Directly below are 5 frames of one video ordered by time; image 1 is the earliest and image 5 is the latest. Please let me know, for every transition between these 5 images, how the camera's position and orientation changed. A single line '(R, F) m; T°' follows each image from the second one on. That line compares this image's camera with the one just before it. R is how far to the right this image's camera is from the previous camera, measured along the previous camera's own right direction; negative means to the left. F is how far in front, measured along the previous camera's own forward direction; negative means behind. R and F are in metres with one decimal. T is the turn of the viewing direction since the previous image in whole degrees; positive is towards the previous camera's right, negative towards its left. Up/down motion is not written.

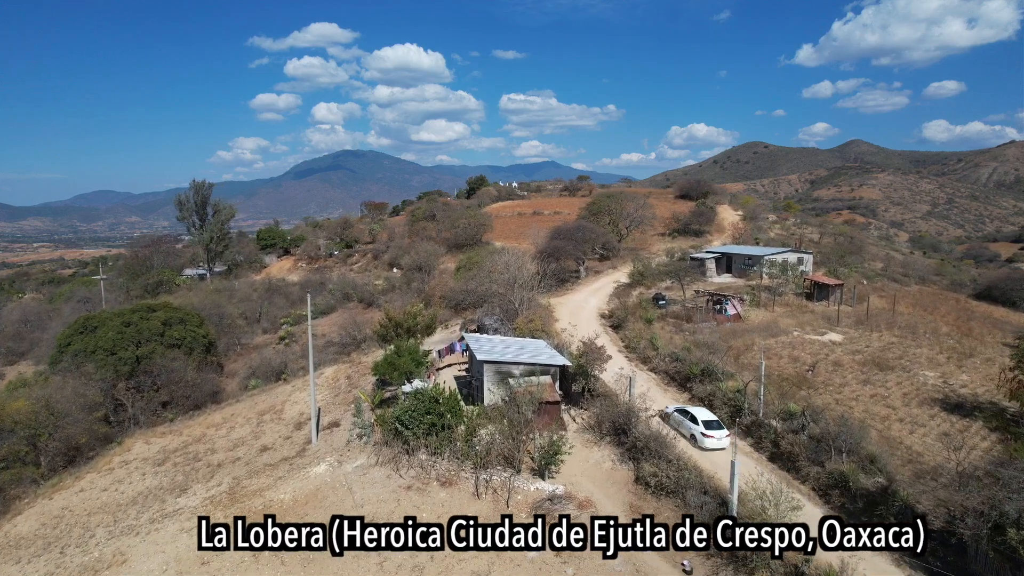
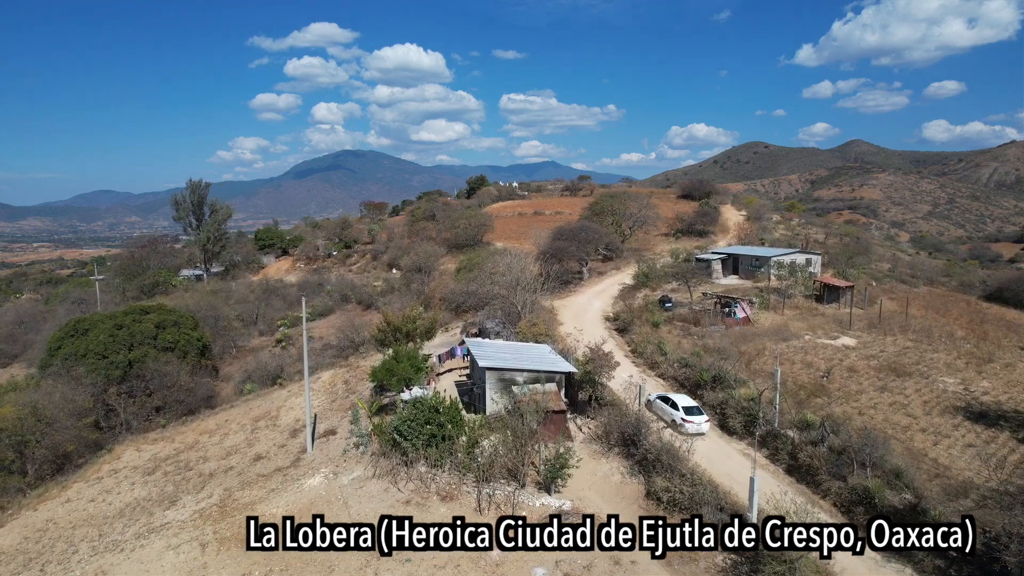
(-0.1, +0.7) m; 0°
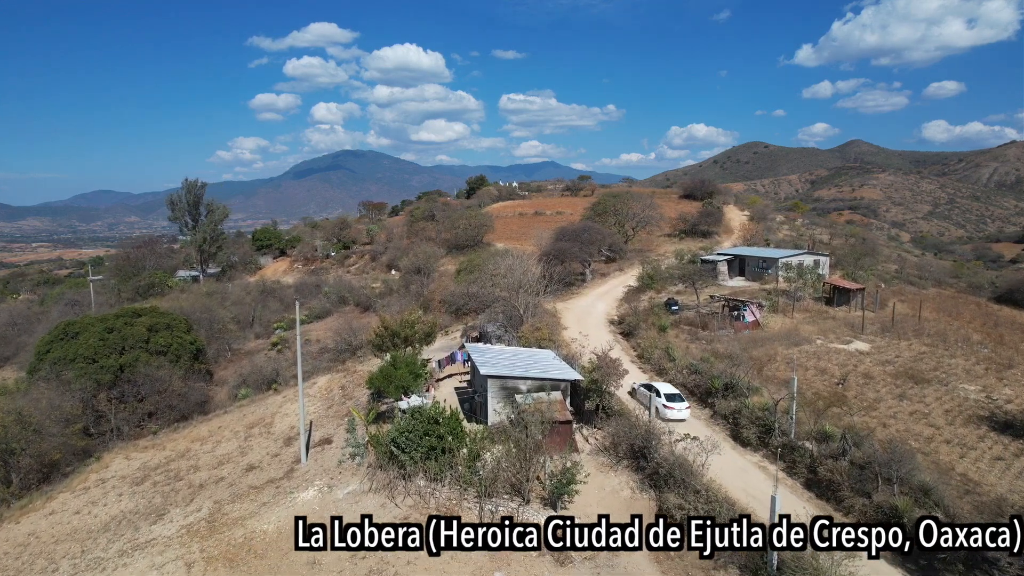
(-0.1, +0.7) m; 0°
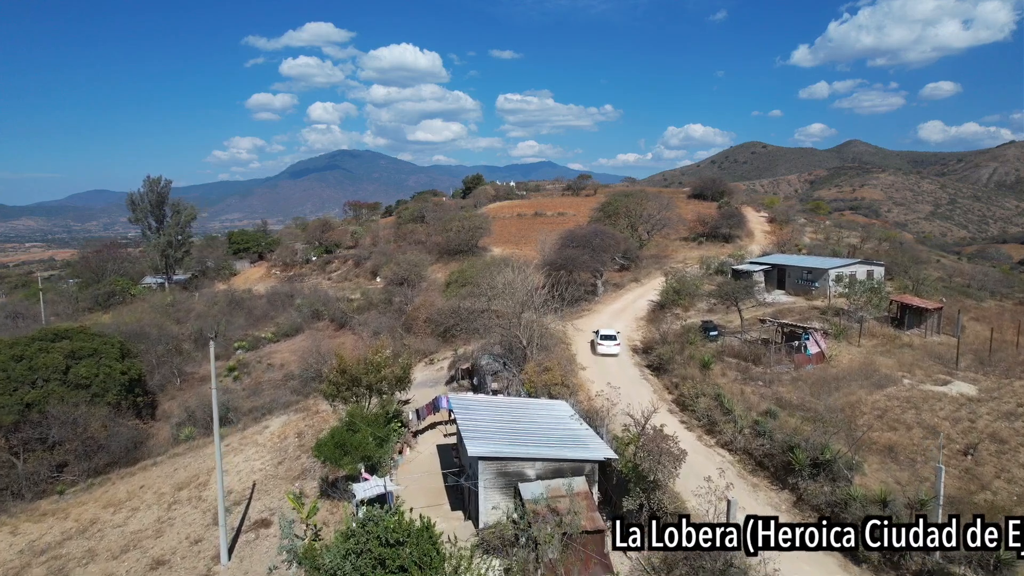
(-0.1, +4.9) m; 0°
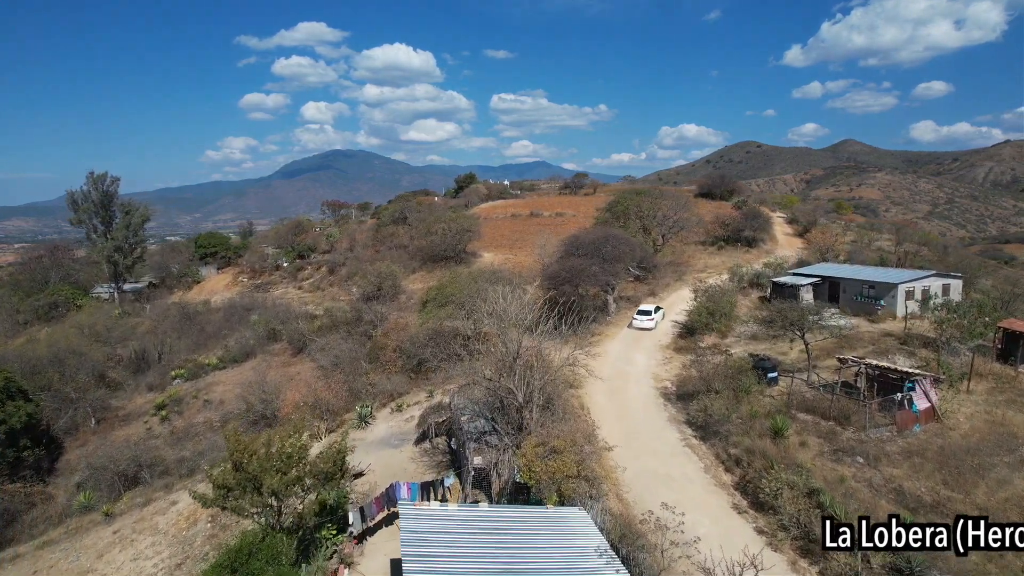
(+0.1, +5.2) m; 0°
